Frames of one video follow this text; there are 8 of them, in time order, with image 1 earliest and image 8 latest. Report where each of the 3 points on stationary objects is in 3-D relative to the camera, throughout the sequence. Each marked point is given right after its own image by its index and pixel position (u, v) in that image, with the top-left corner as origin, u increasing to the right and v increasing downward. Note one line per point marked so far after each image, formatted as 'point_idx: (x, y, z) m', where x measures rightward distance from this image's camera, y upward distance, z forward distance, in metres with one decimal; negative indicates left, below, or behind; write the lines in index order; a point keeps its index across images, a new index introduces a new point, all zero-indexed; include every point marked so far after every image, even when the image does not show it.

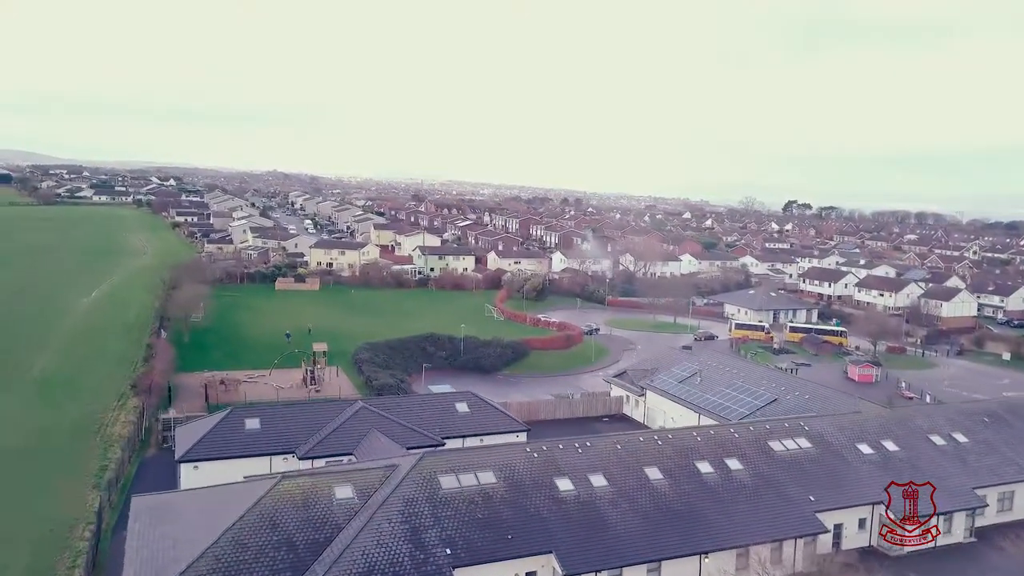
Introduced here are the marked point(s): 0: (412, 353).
0: (-1.9, -1.2, +15.2) m
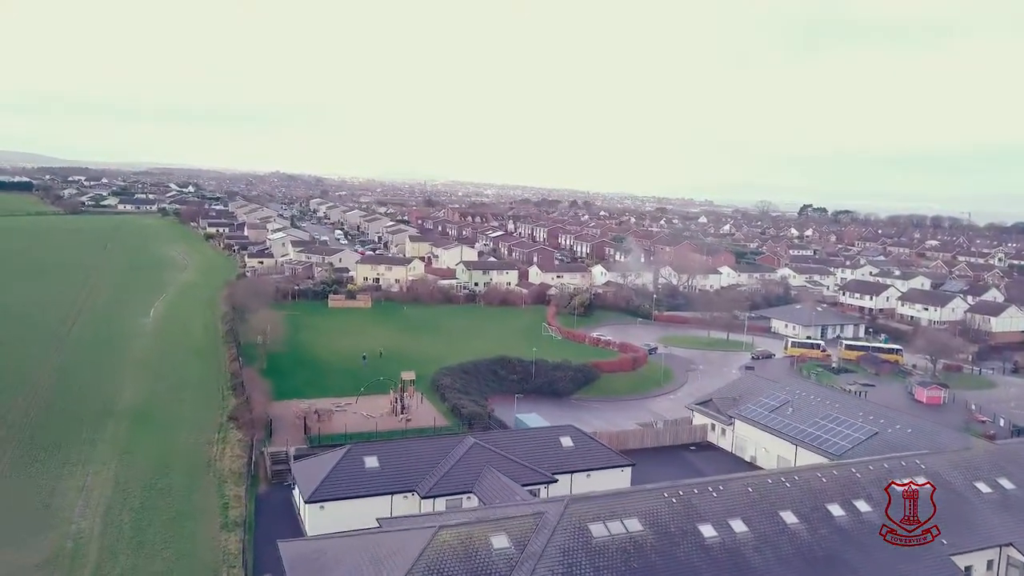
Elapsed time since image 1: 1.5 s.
0: (-0.5, -1.7, +15.3) m
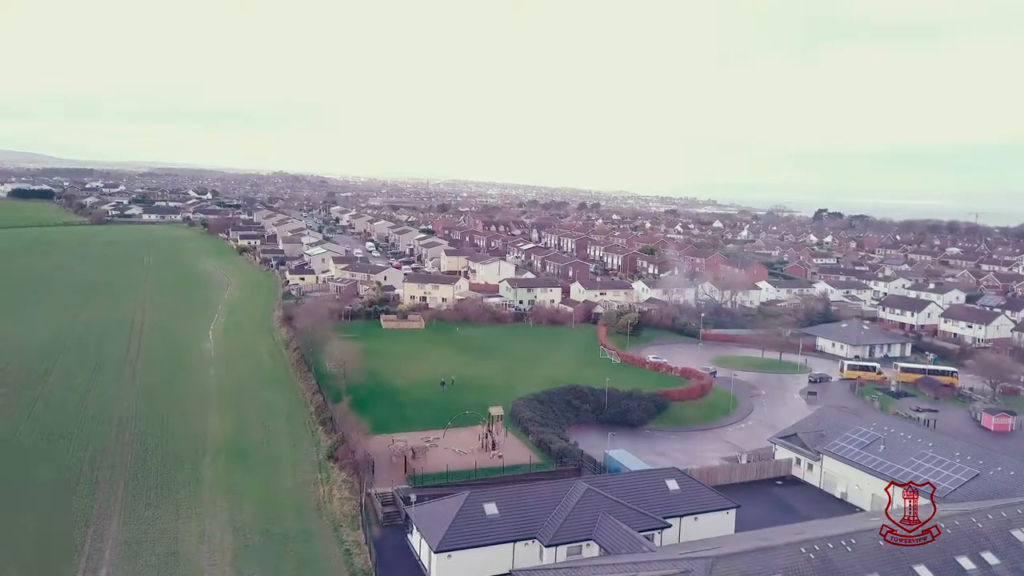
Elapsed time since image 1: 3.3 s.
0: (+0.9, -2.3, +15.4) m
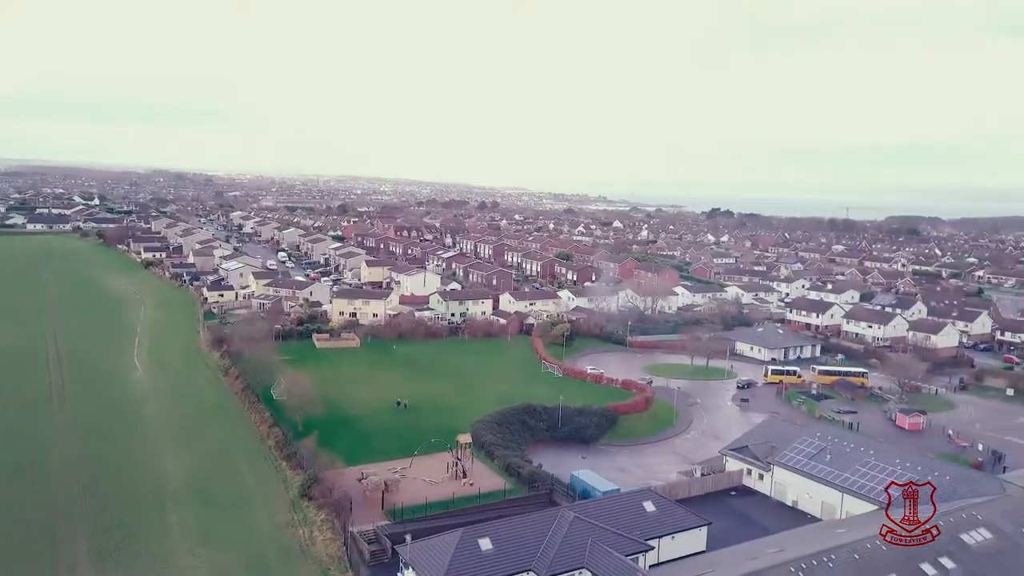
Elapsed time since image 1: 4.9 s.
0: (+0.1, -2.7, +15.7) m
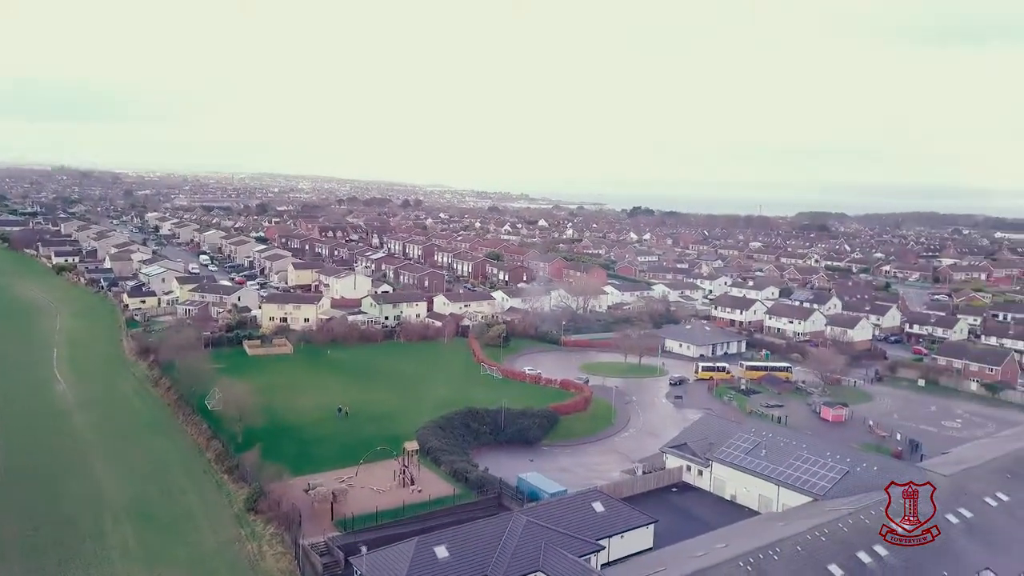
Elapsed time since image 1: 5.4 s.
0: (-1.0, -2.8, +15.7) m
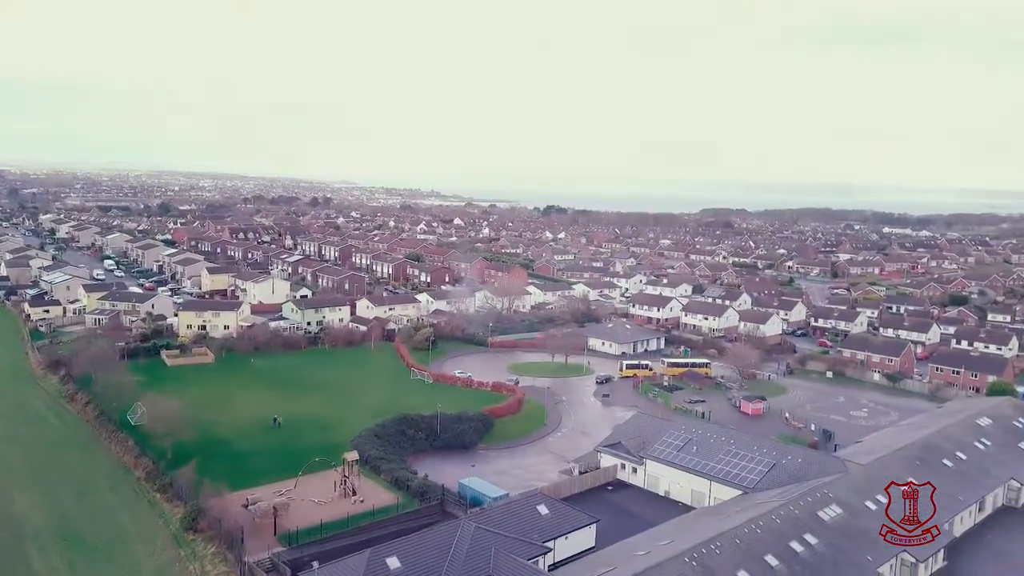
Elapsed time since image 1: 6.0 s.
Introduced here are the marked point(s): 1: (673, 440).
0: (-2.2, -2.9, +15.7) m
1: (+3.0, -2.8, +14.9) m
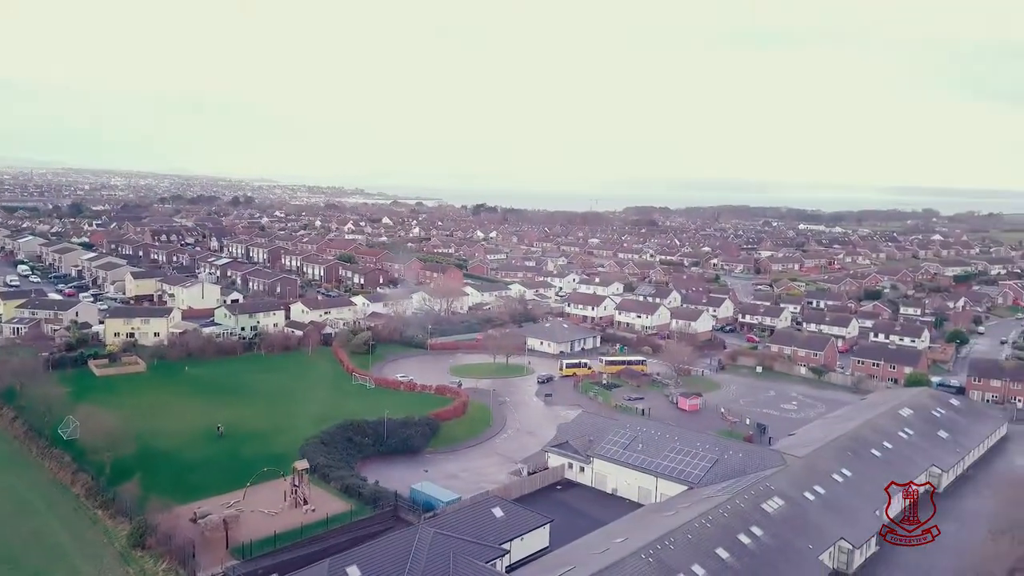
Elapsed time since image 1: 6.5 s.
0: (-3.3, -3.0, +15.6) m
1: (+2.0, -2.9, +15.2) m
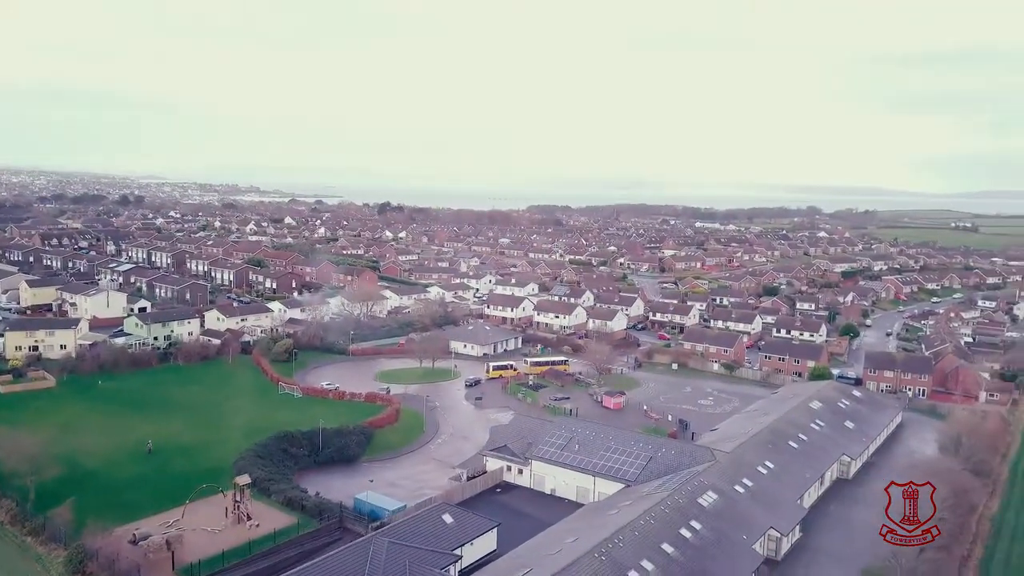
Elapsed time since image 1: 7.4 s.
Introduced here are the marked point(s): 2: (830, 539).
0: (-4.4, -3.2, +15.4) m
1: (+0.8, -3.0, +15.7) m
2: (+5.4, -4.3, +13.7) m
